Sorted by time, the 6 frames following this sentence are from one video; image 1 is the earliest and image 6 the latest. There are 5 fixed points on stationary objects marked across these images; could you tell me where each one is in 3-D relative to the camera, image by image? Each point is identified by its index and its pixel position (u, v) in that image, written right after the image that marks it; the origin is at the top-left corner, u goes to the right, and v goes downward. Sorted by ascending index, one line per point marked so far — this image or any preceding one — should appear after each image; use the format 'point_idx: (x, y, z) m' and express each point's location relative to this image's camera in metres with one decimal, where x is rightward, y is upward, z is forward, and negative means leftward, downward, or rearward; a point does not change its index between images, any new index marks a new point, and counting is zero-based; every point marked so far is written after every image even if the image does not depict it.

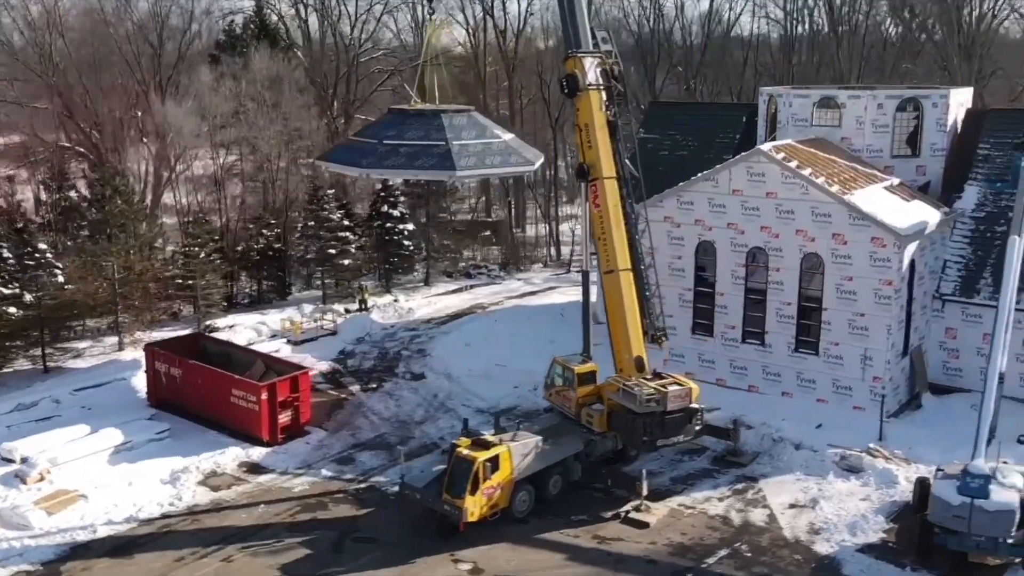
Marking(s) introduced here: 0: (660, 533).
0: (+2.6, -4.2, +15.9) m
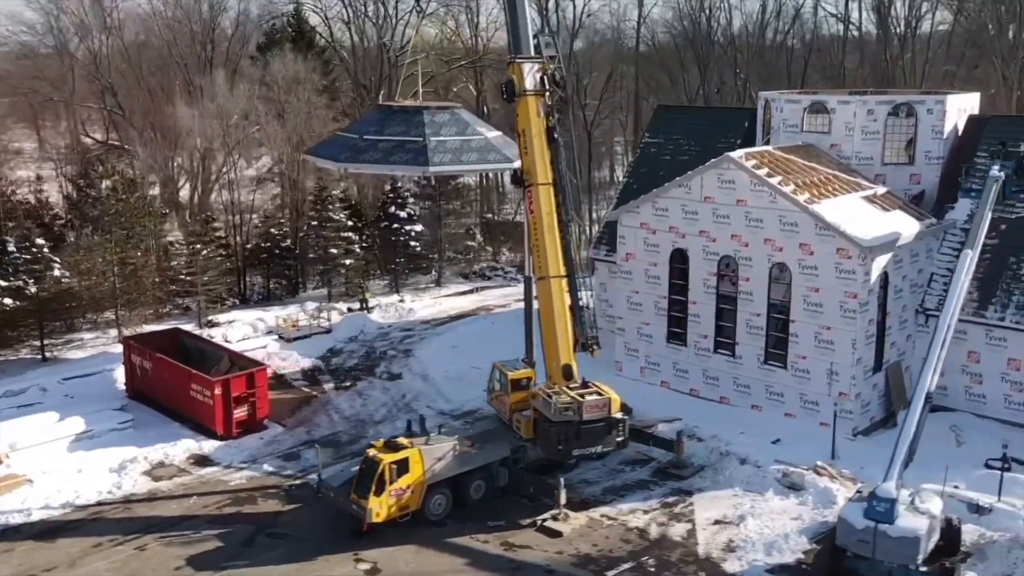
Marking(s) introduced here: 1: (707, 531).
0: (+1.0, -4.4, +15.8) m
1: (+3.5, -4.3, +16.3) m
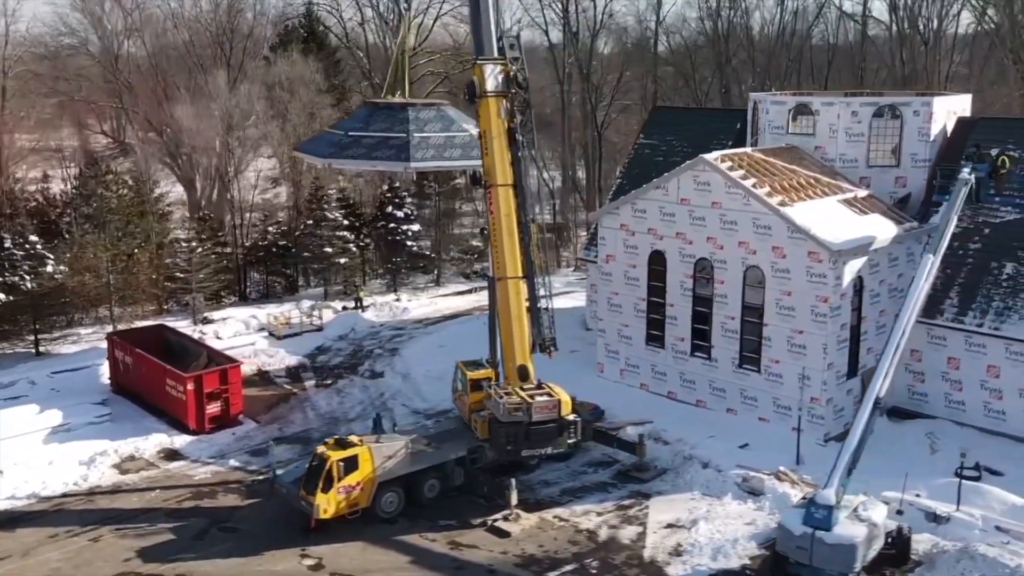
0: (+0.1, -4.4, +15.8) m
1: (+2.6, -4.3, +16.2) m
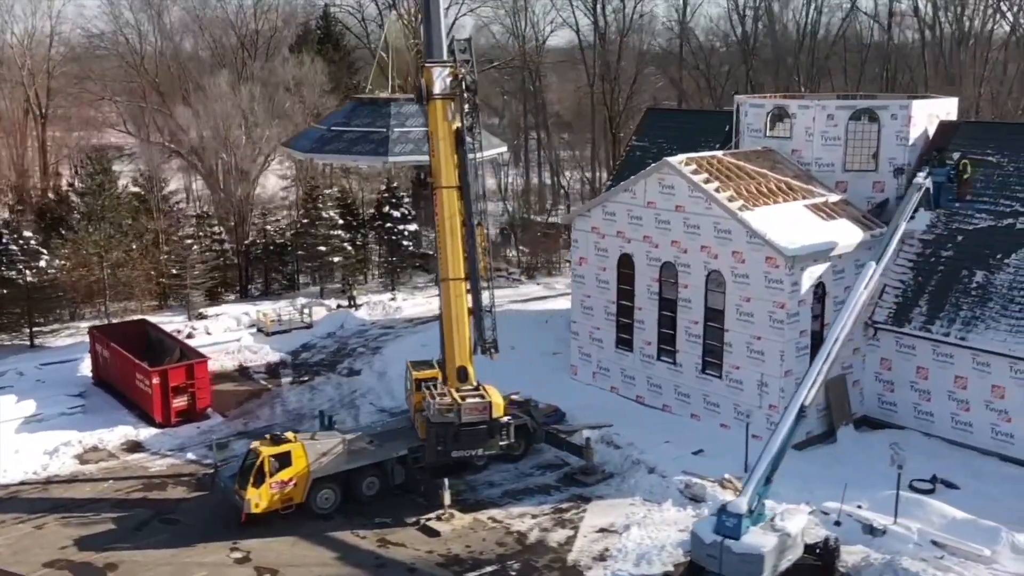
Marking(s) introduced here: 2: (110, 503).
0: (-1.1, -4.4, +16.0) m
1: (+1.3, -4.4, +16.2) m
2: (-7.6, -4.0, +17.4) m
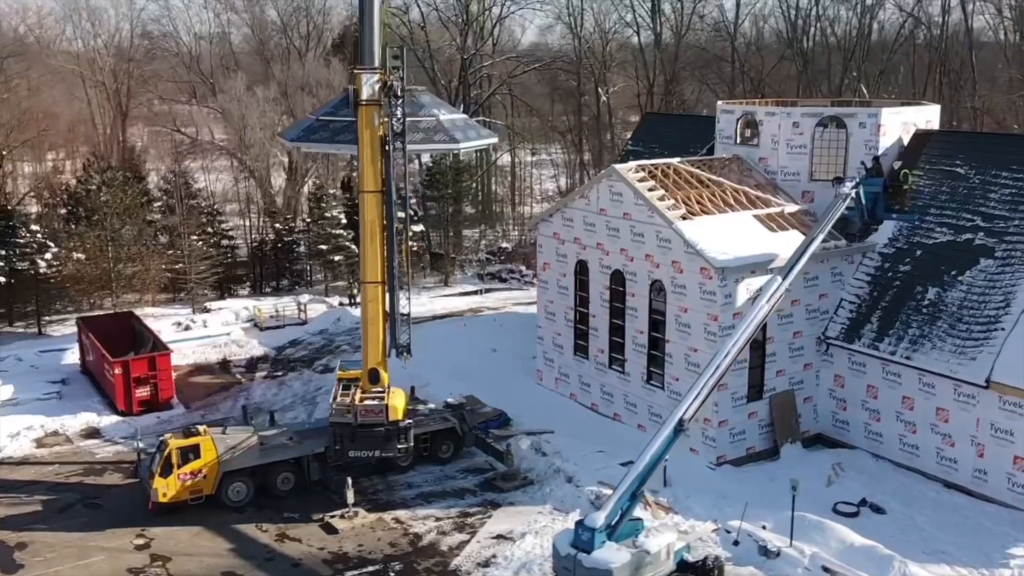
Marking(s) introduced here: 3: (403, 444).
0: (-3.0, -4.5, +16.3) m
1: (-0.5, -4.5, +16.3) m
2: (-9.3, -3.9, +18.4) m
3: (-1.9, -2.8, +16.8) m
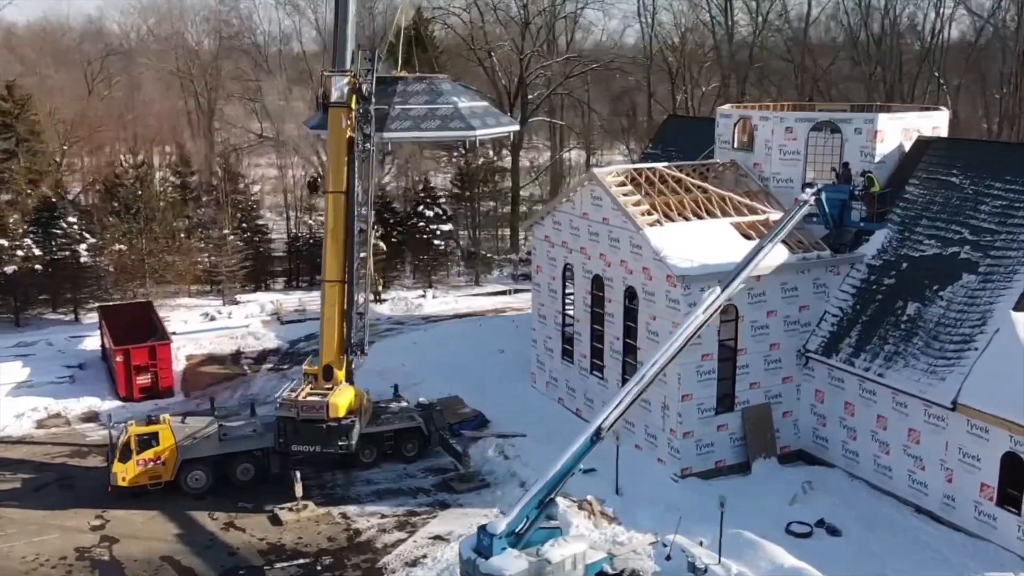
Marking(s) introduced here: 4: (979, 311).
0: (-4.2, -4.5, +16.8) m
1: (-1.7, -4.6, +16.5) m
2: (-10.1, -3.7, +19.5) m
3: (-3.0, -2.8, +17.2) m
4: (+8.7, -0.4, +17.1) m
